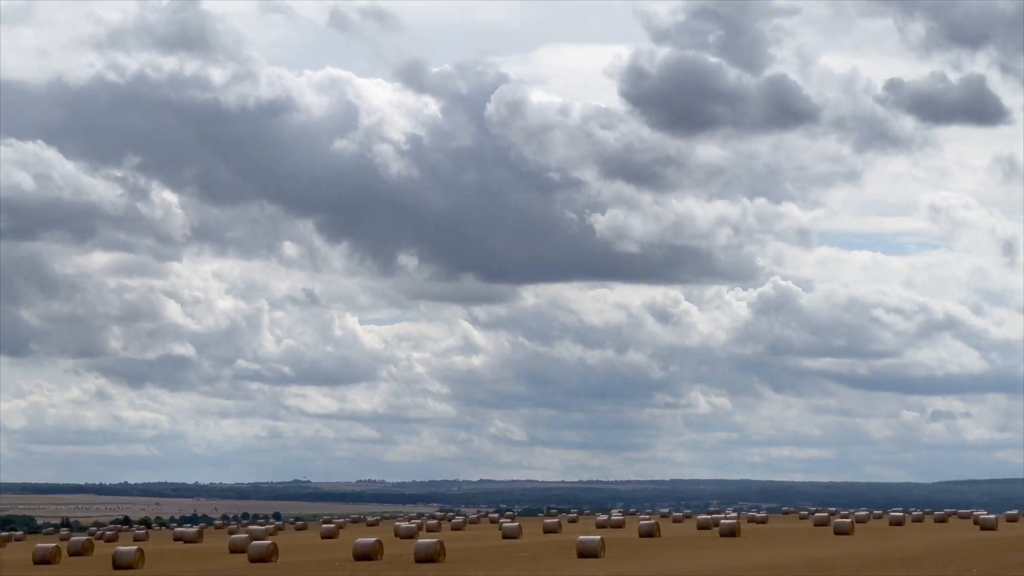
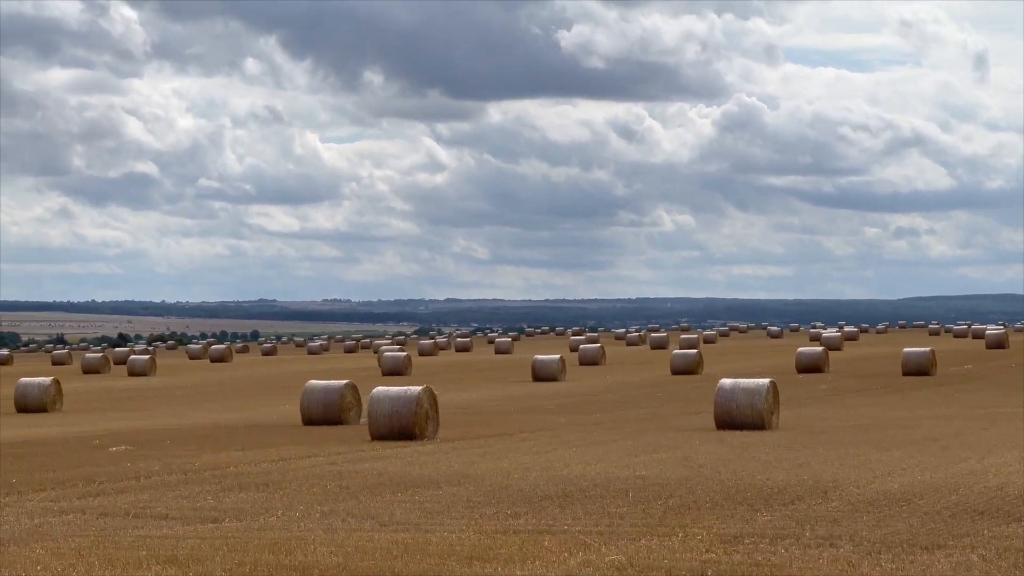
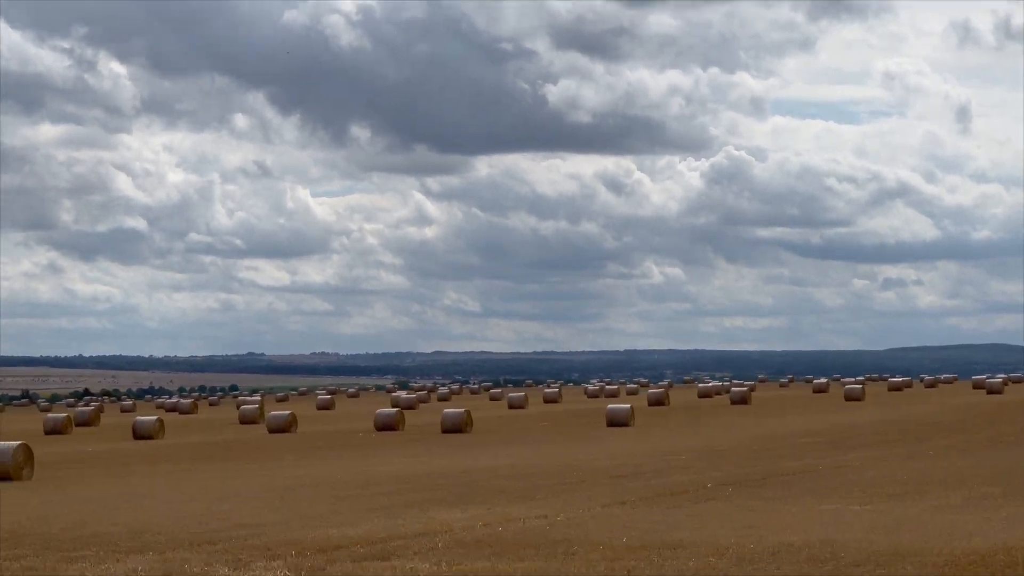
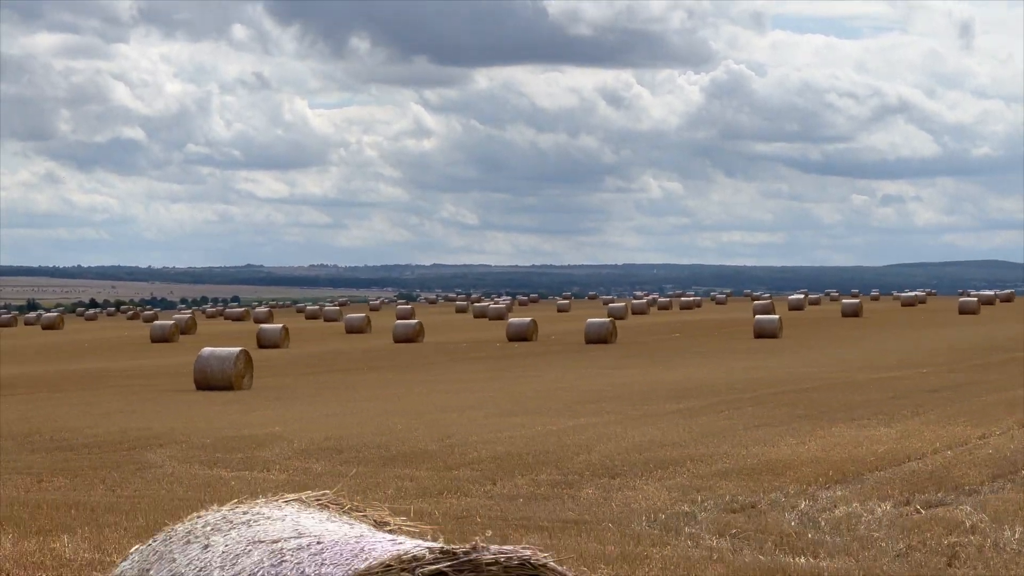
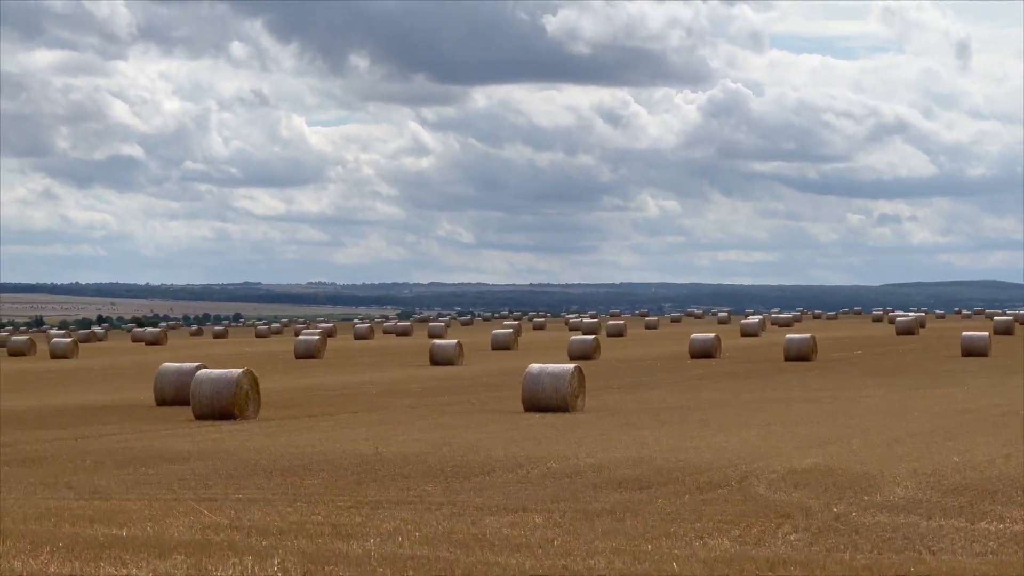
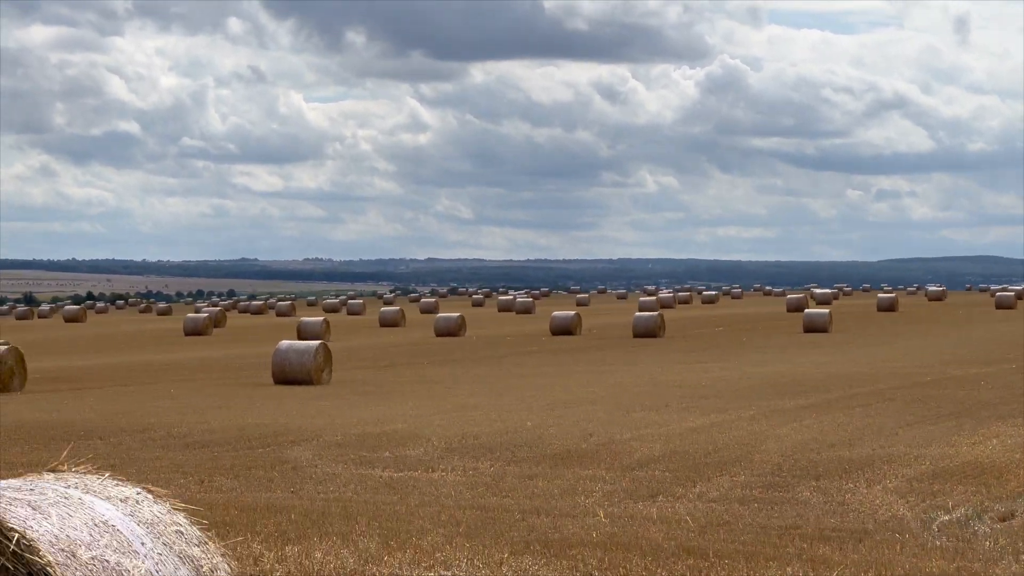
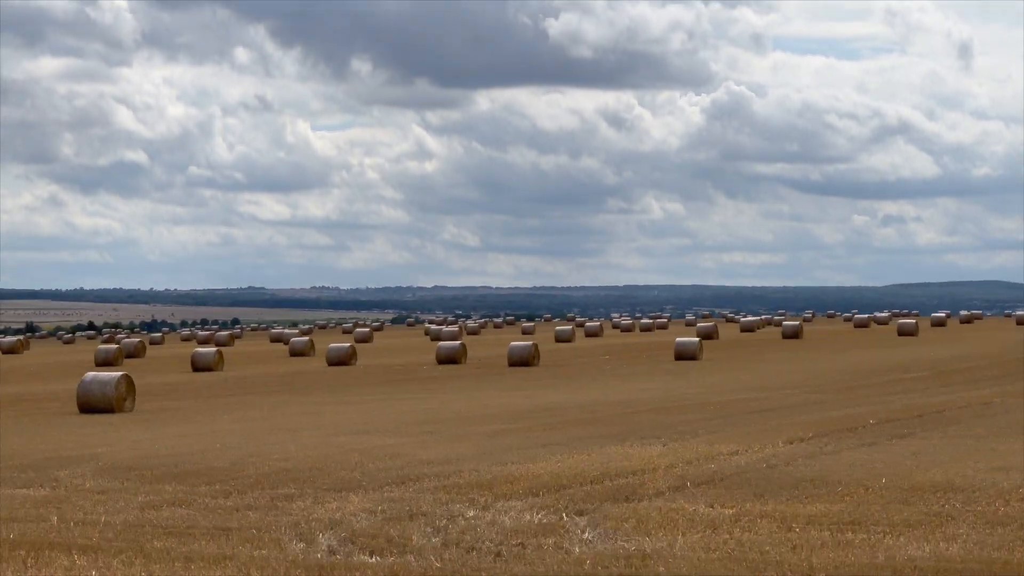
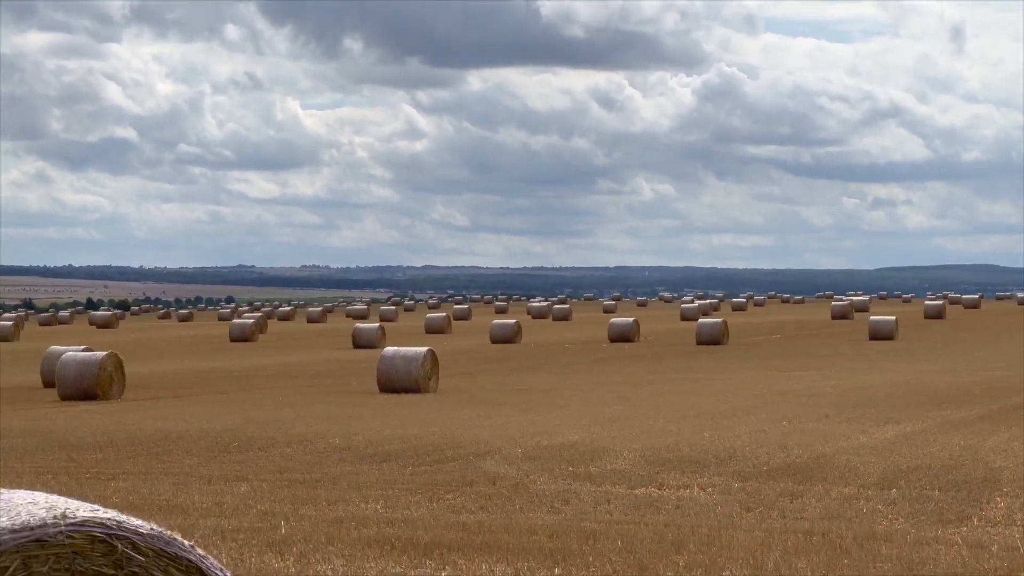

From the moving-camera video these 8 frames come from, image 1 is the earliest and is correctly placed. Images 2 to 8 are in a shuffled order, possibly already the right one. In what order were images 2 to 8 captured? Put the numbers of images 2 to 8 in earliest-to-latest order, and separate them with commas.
3, 7, 4, 6, 8, 5, 2
